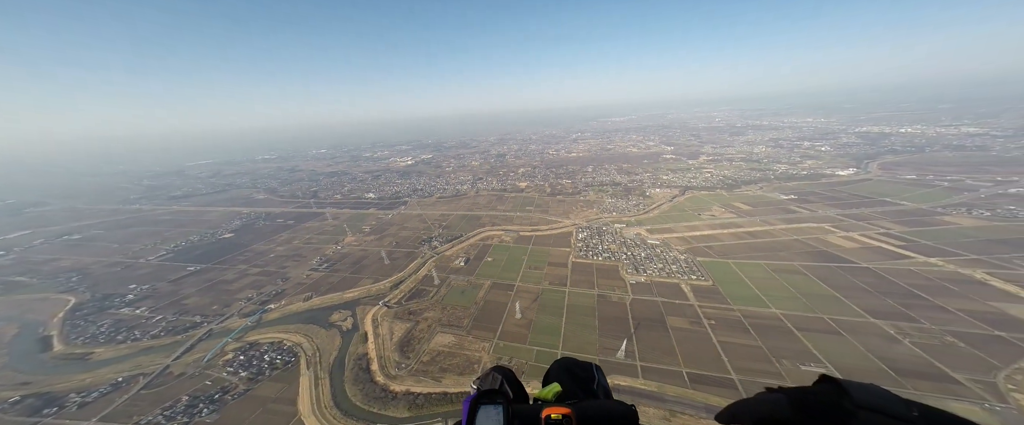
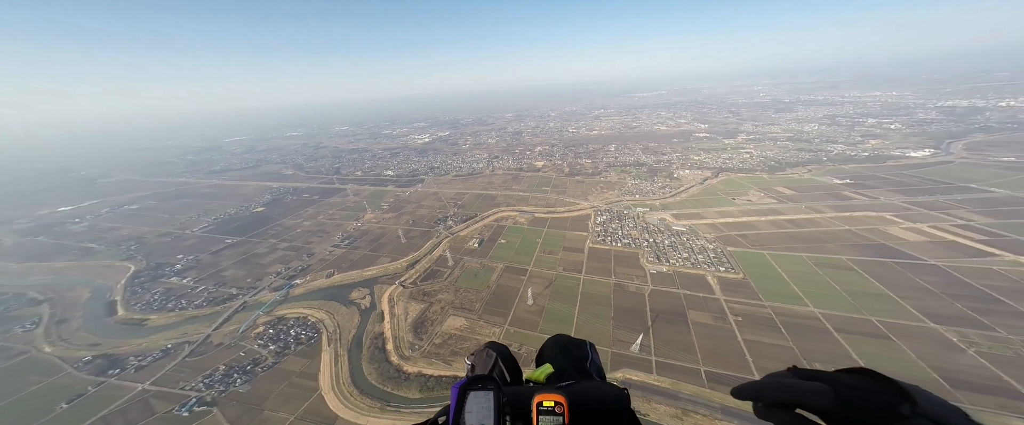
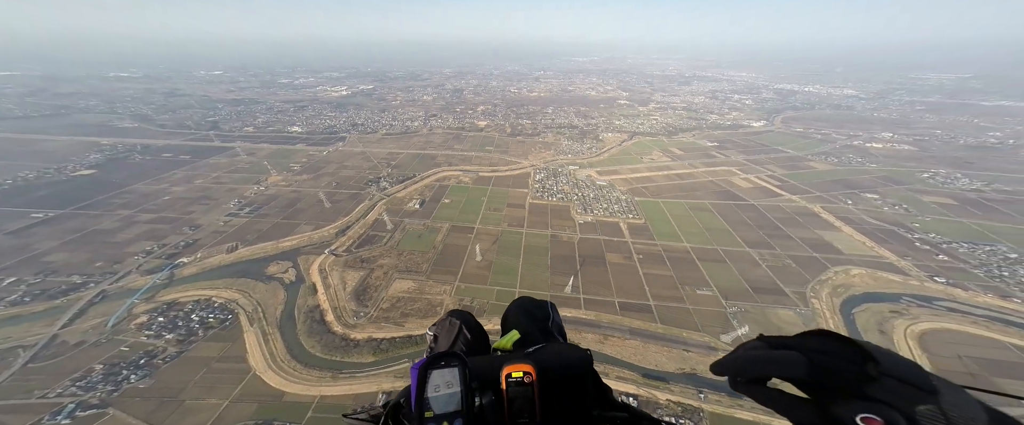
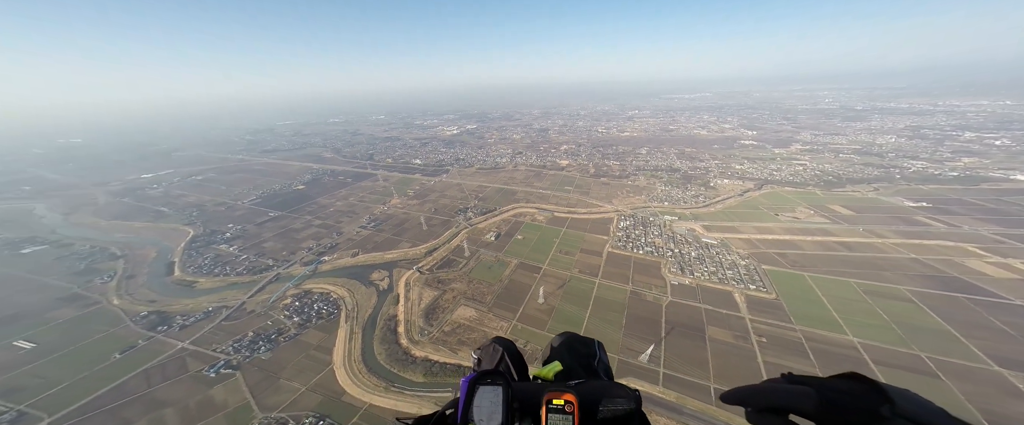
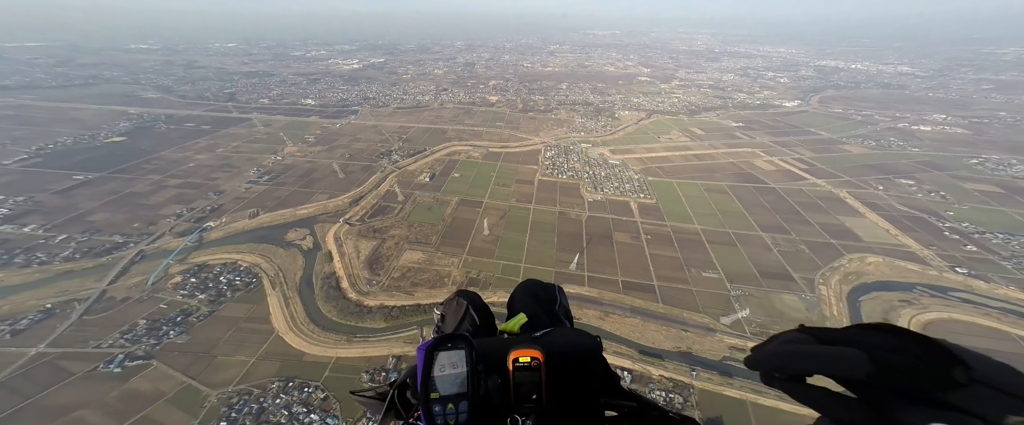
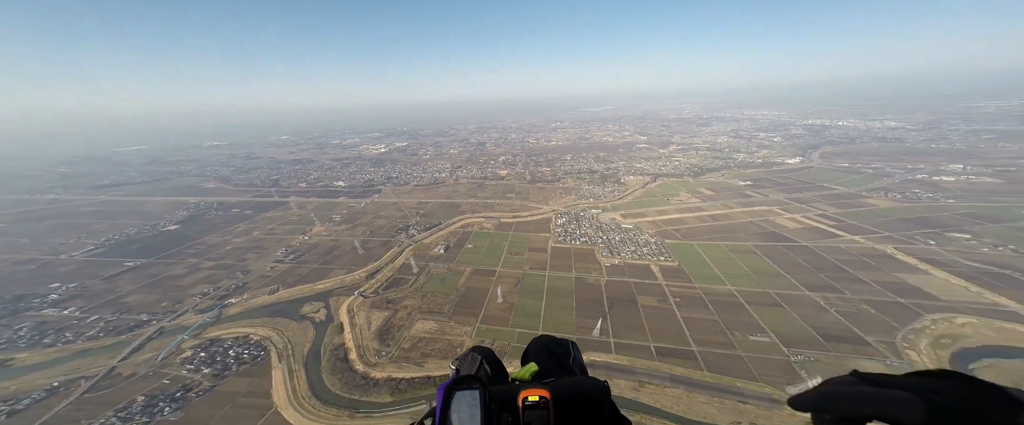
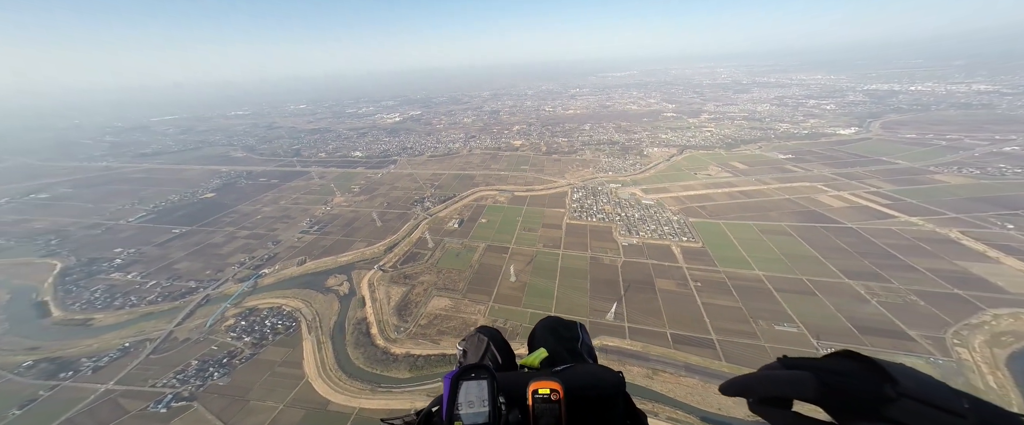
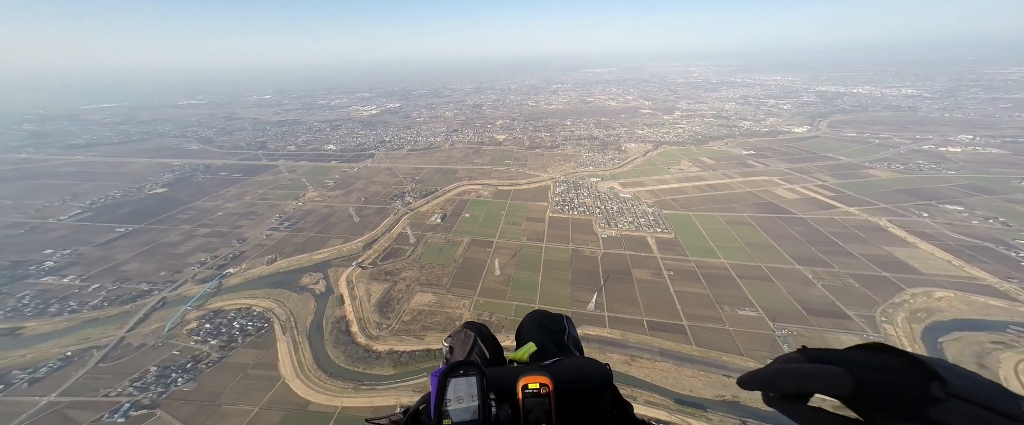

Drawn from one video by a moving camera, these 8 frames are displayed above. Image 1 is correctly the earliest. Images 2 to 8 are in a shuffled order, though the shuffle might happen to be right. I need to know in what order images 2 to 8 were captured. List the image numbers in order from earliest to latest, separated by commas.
6, 5, 3, 8, 7, 2, 4
